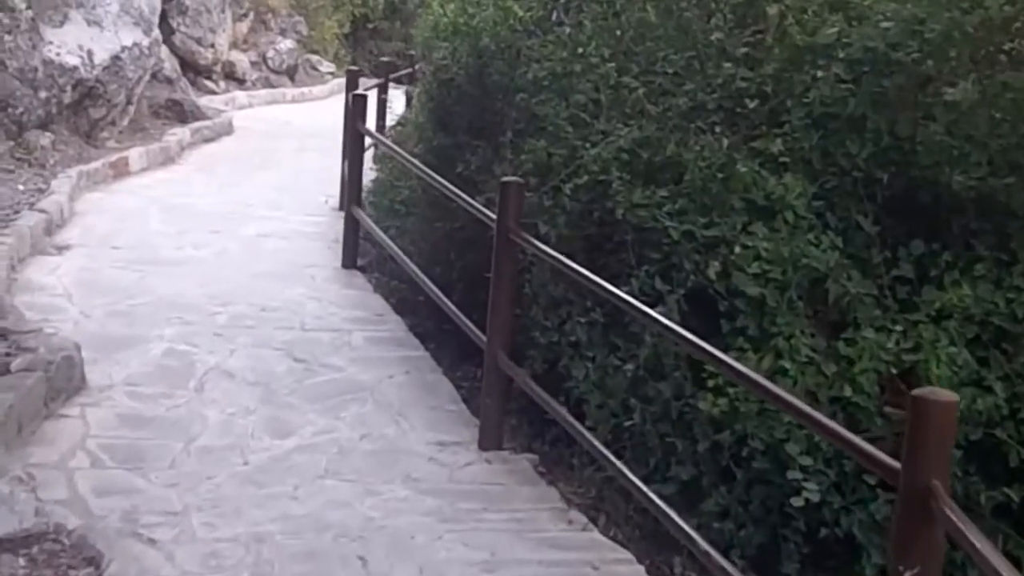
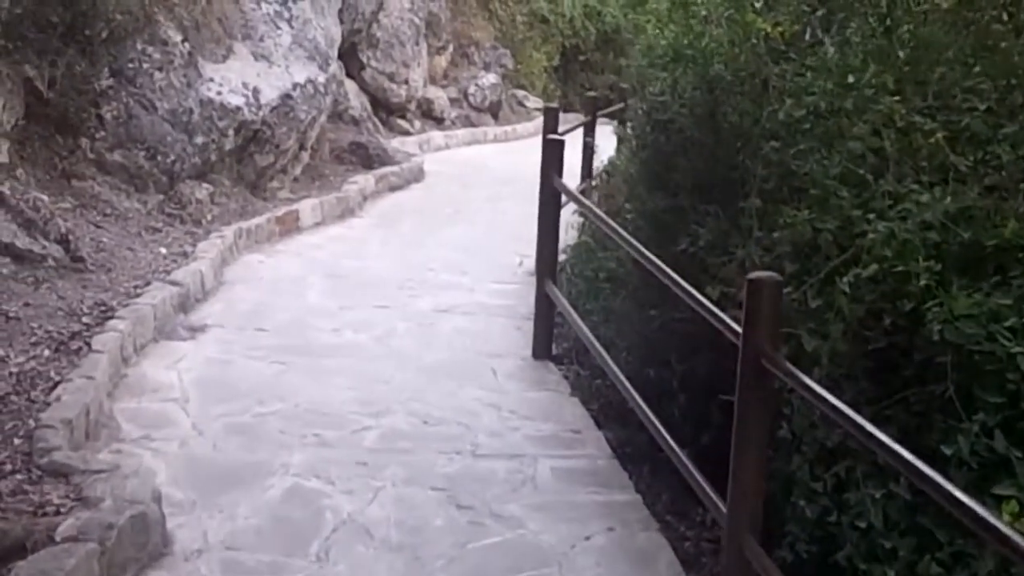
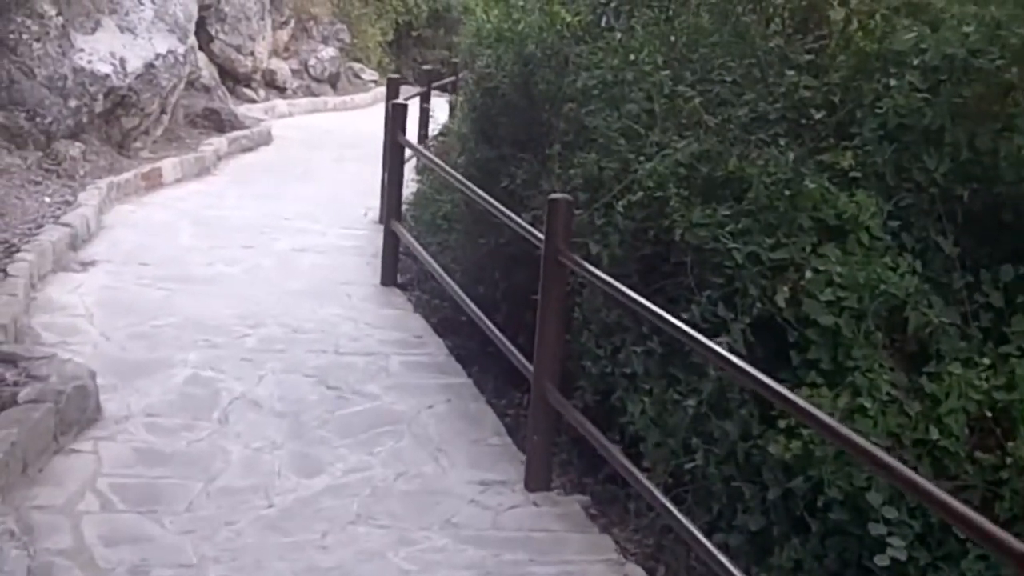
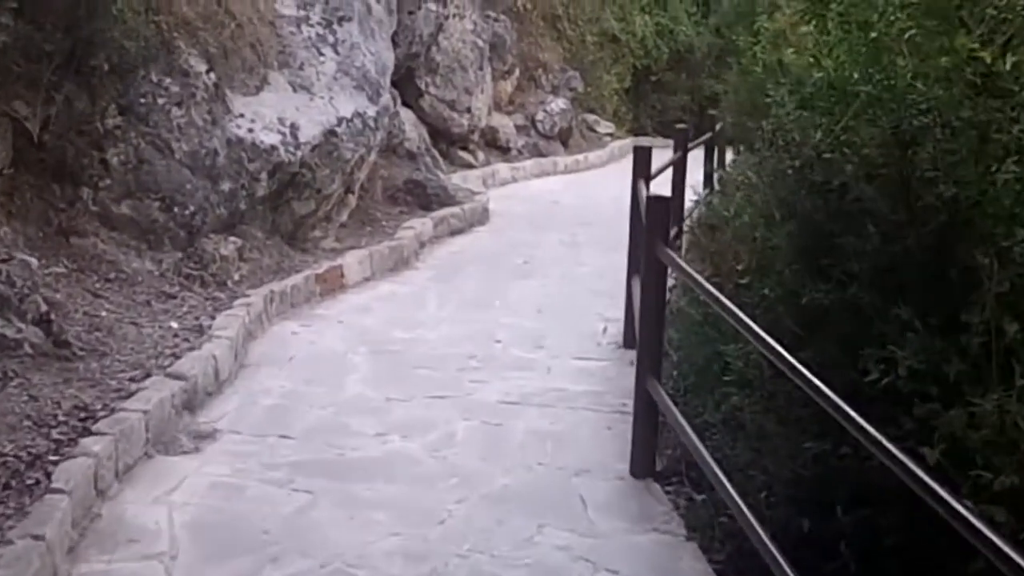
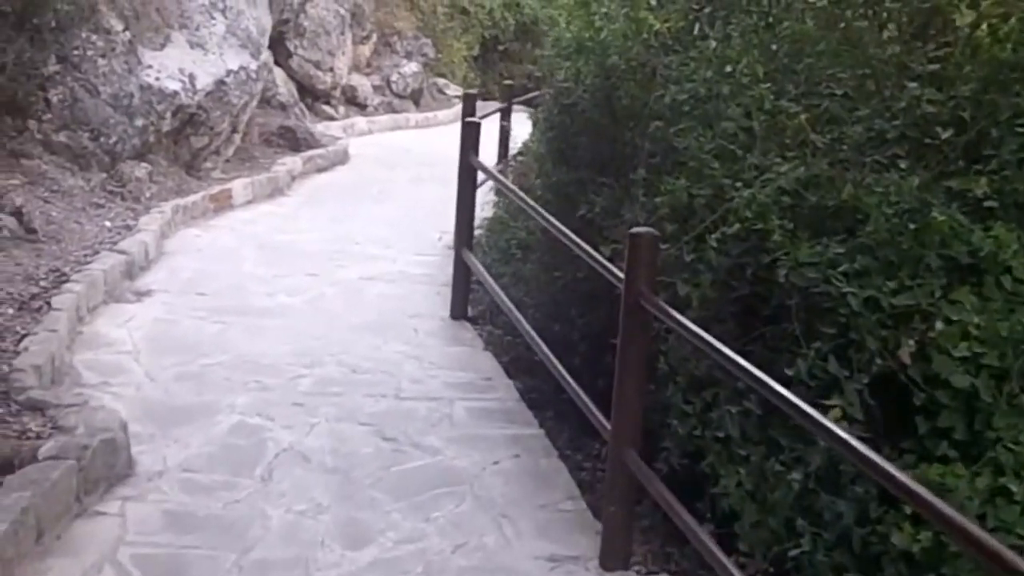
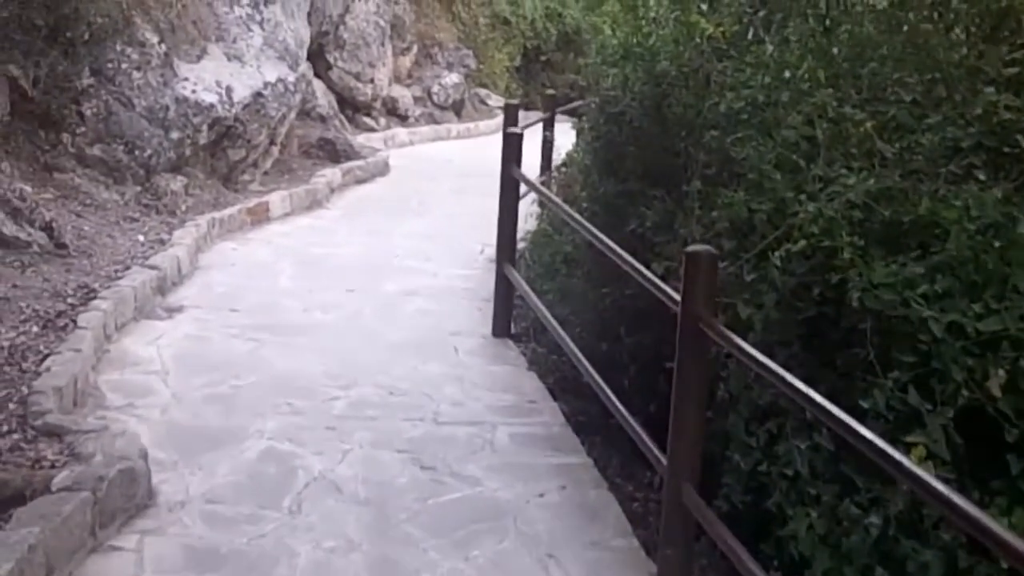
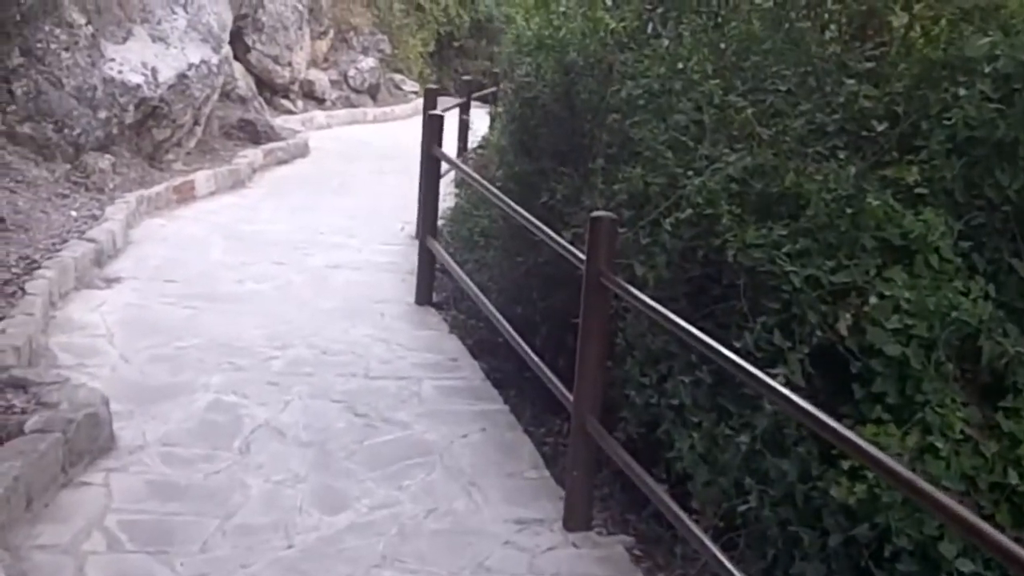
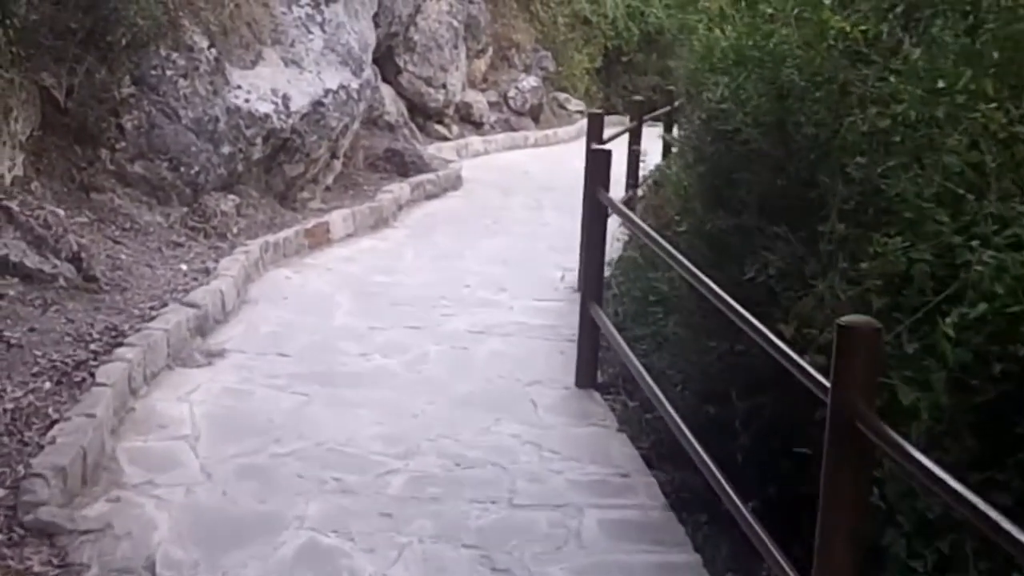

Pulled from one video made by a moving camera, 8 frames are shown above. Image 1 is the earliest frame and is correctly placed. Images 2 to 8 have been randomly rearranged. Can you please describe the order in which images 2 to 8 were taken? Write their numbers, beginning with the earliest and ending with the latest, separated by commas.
3, 7, 5, 6, 2, 8, 4
